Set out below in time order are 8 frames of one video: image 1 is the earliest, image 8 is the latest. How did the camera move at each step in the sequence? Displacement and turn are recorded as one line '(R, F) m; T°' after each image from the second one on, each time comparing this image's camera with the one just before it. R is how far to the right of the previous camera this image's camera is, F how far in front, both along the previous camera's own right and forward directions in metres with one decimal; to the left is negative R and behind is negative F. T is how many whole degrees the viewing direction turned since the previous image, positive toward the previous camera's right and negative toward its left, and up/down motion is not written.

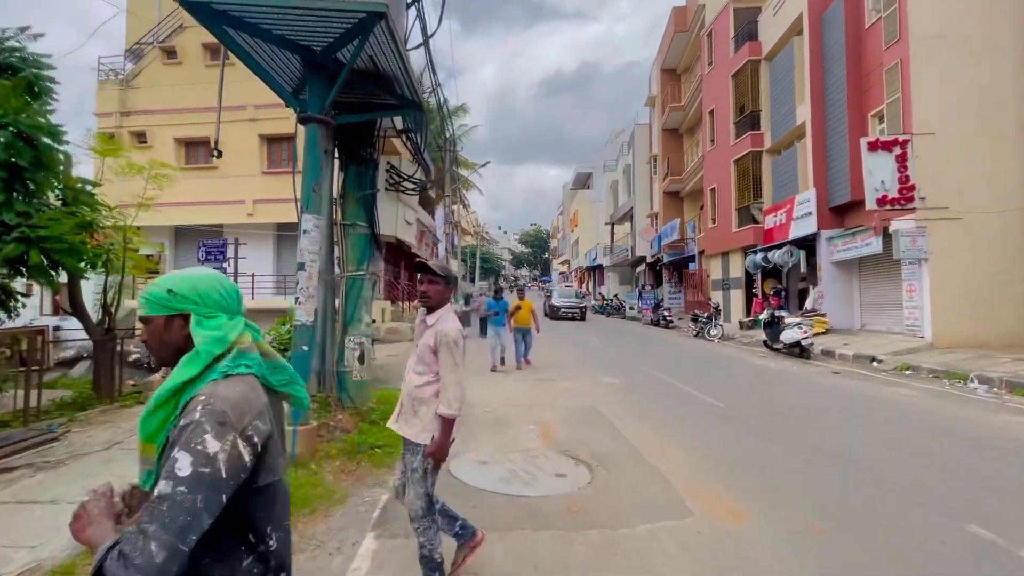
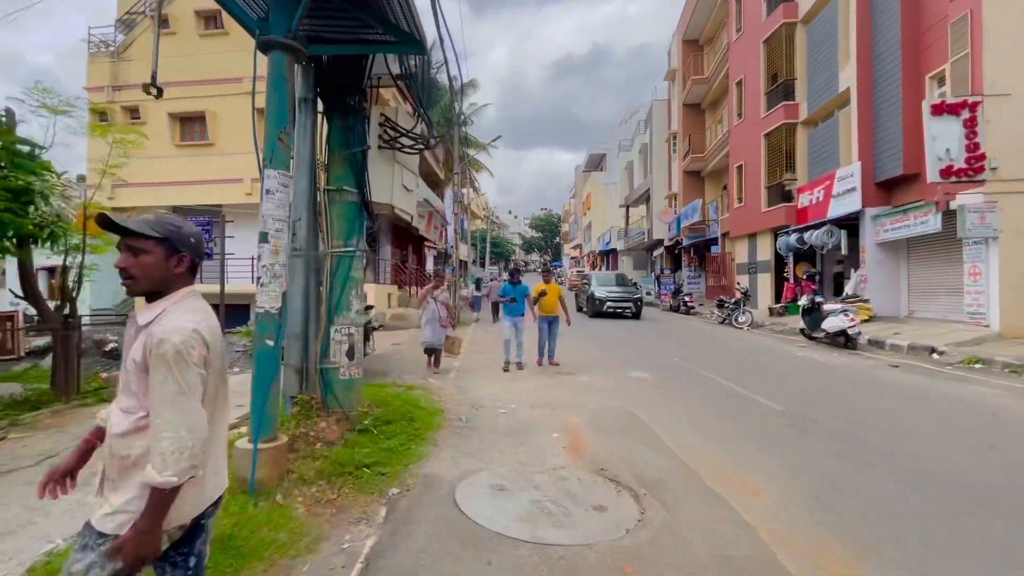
(-0.1, +1.1) m; -1°
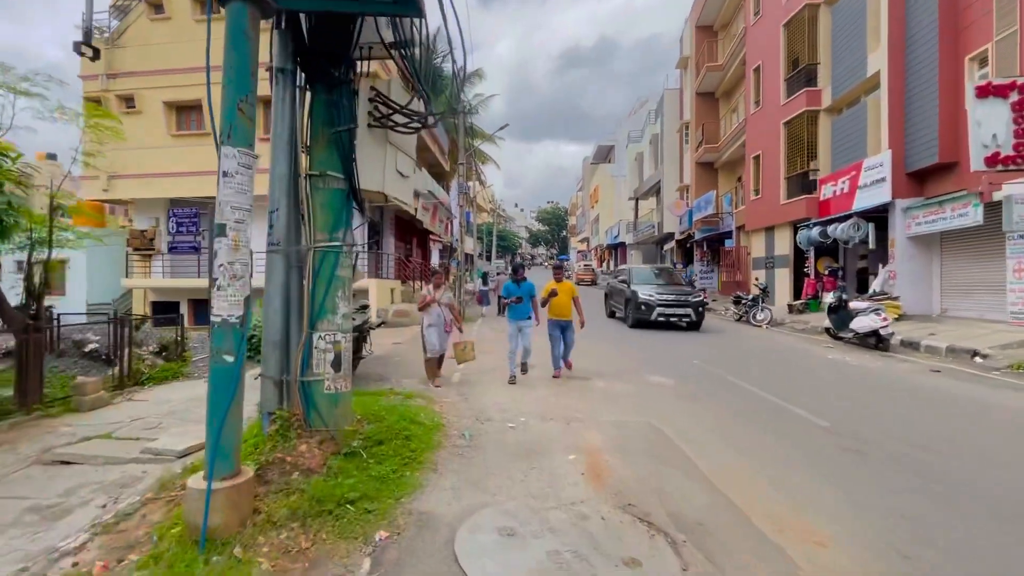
(0.0, +0.6) m; -1°
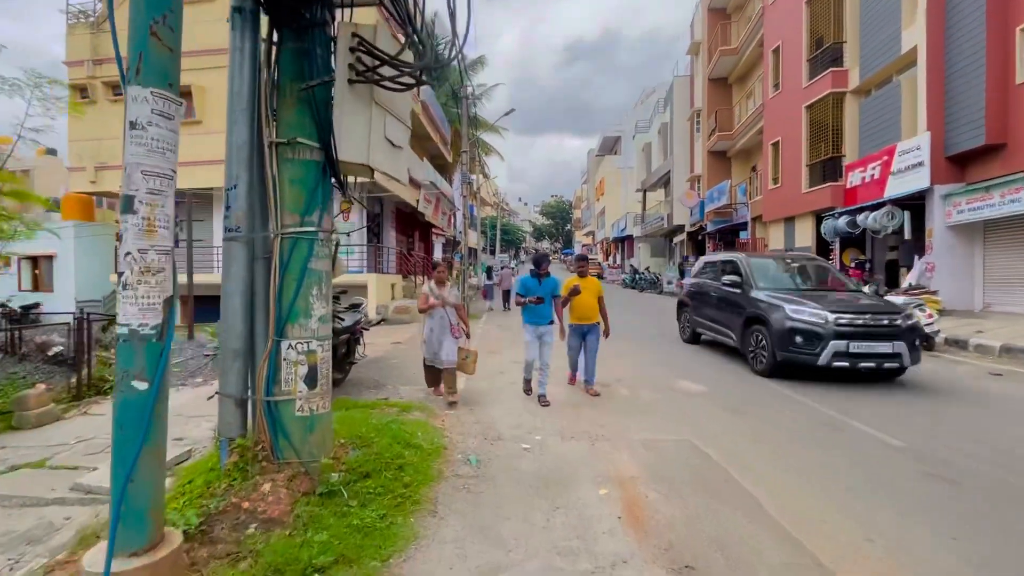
(-0.1, +0.8) m; 0°
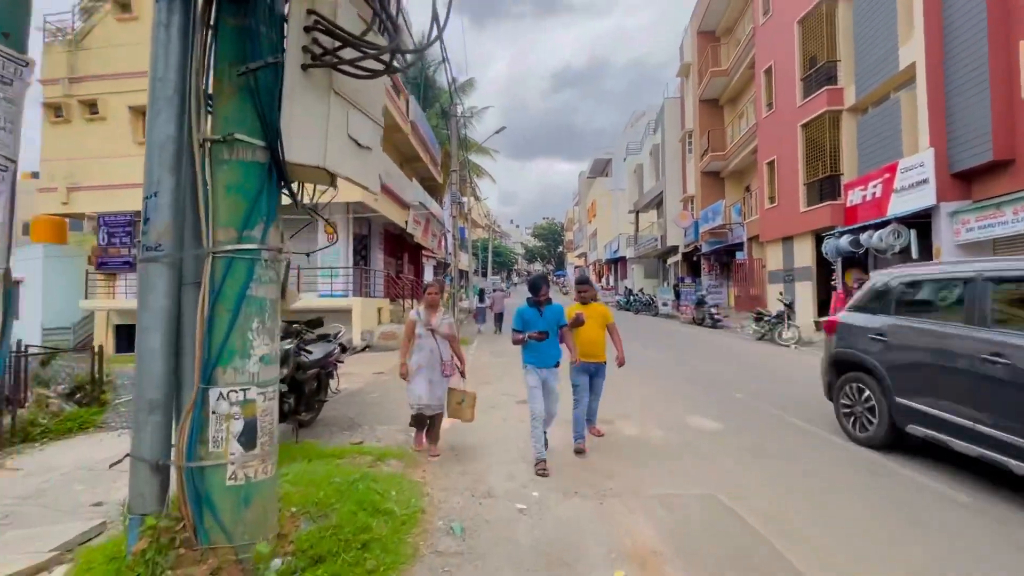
(0.0, +0.7) m; +1°
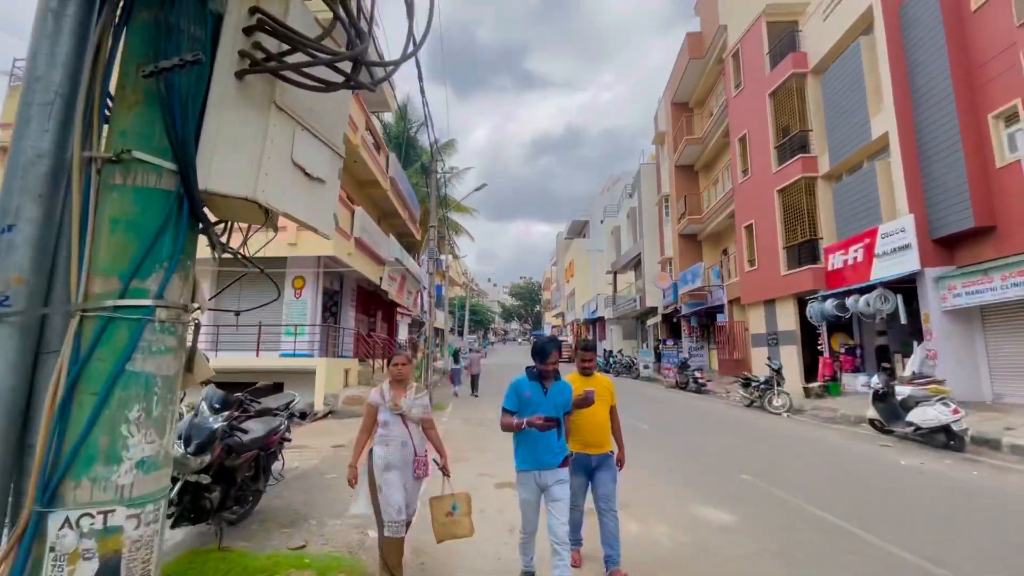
(-0.1, +0.7) m; +3°
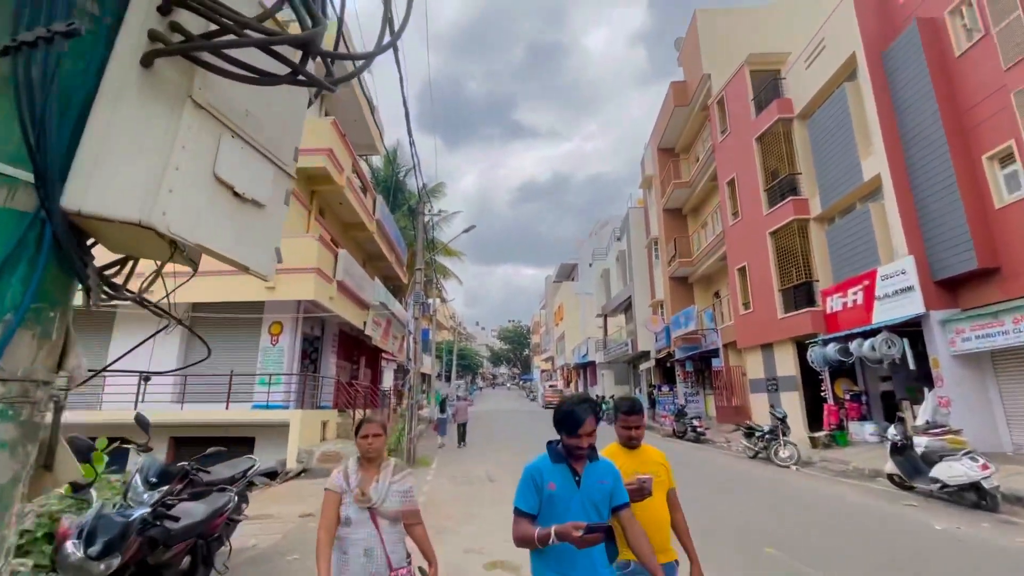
(0.0, +0.6) m; +1°
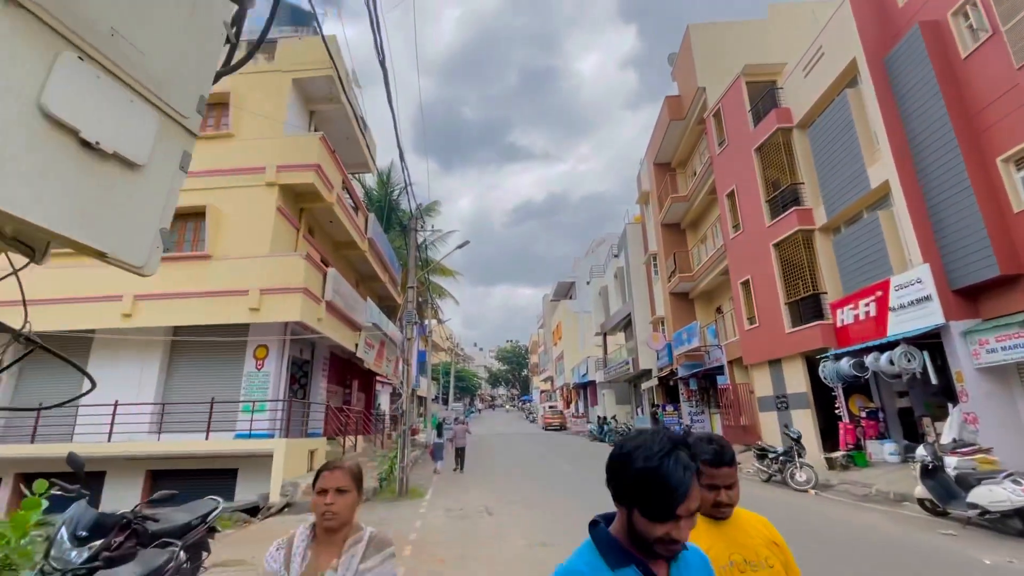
(0.0, +0.6) m; 0°
